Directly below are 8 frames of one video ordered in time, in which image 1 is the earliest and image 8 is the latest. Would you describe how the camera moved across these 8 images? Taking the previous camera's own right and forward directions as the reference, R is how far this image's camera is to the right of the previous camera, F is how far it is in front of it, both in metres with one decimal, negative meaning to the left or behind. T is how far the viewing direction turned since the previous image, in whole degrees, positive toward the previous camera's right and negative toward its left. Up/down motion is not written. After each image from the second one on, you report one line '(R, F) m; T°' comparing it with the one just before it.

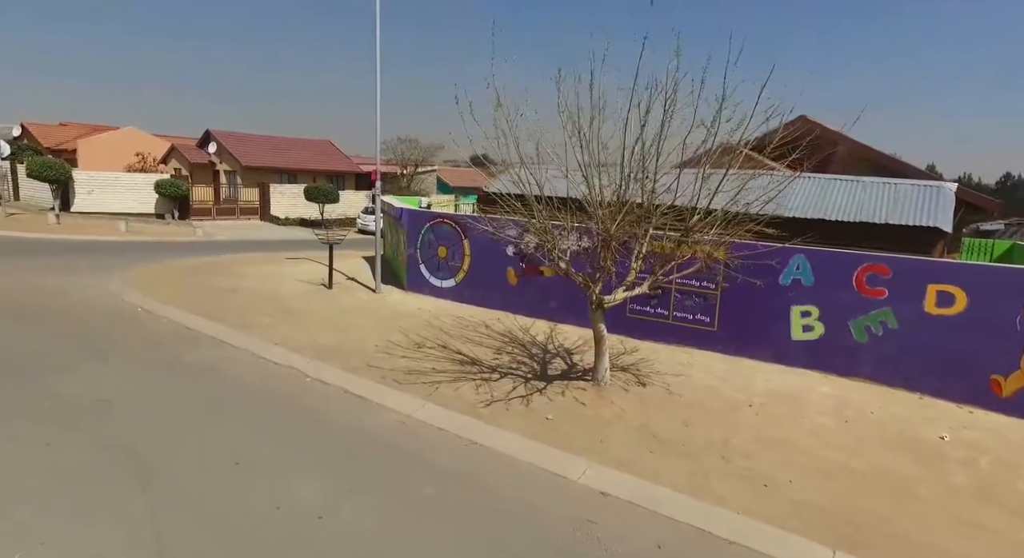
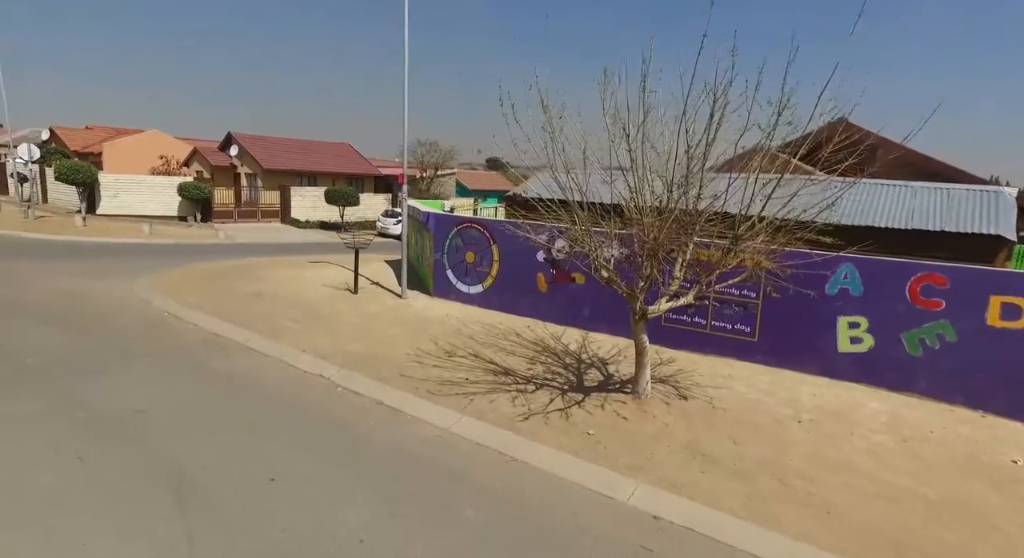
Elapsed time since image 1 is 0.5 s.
(-0.3, +0.2) m; -1°
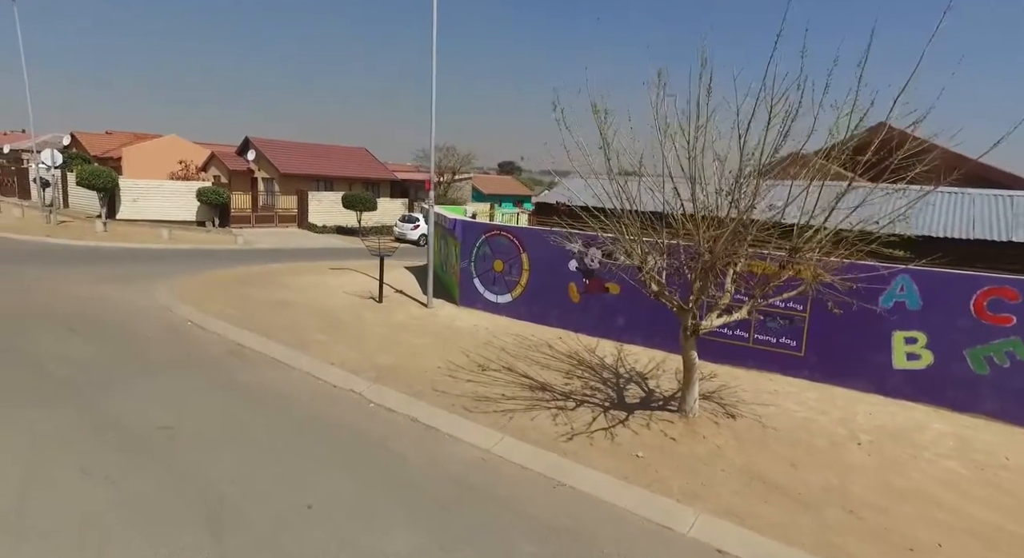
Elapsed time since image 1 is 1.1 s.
(-0.4, +0.3) m; -1°
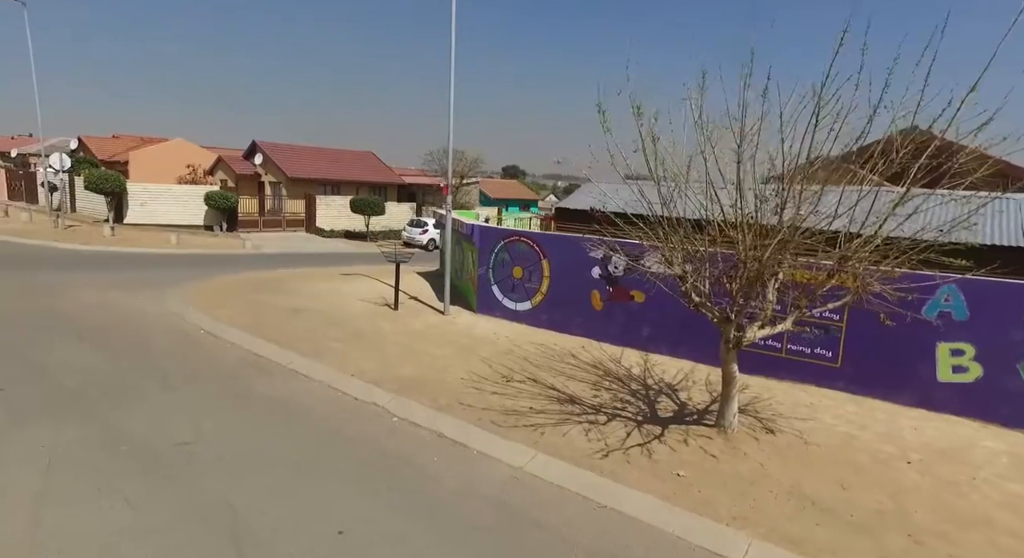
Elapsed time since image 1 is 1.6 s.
(-0.3, +0.3) m; 0°
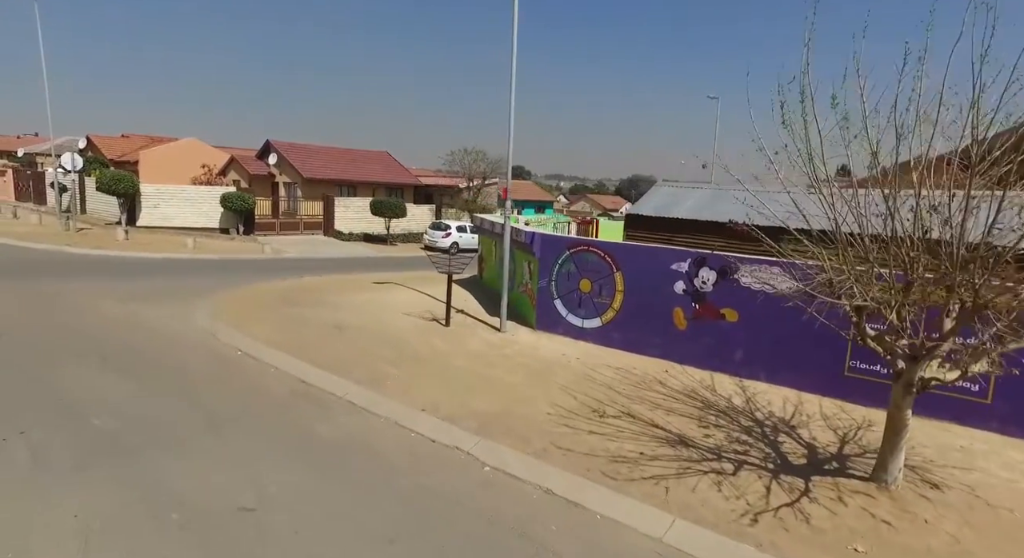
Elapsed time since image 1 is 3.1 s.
(-1.2, +1.1) m; 0°
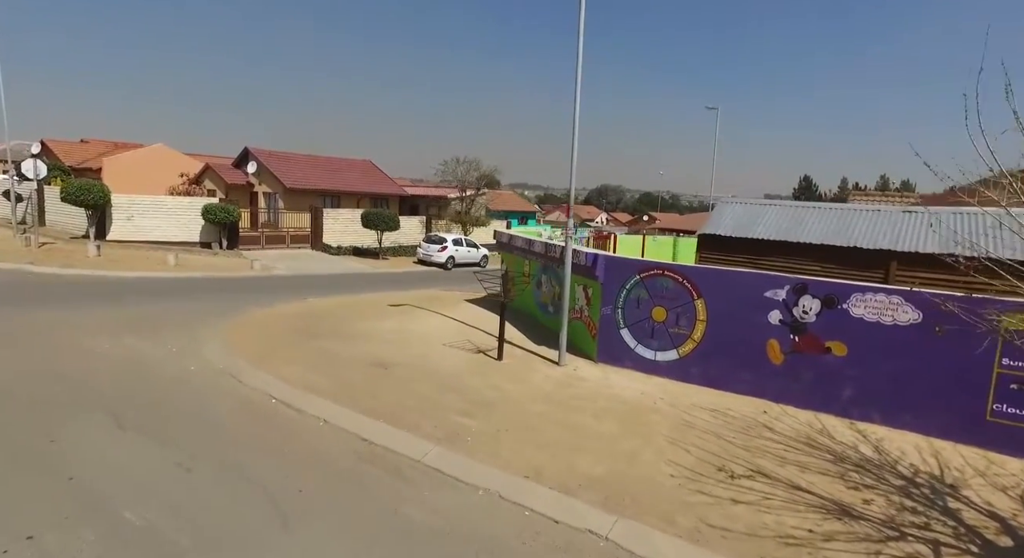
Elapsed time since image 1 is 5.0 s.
(-1.6, +1.3) m; +3°
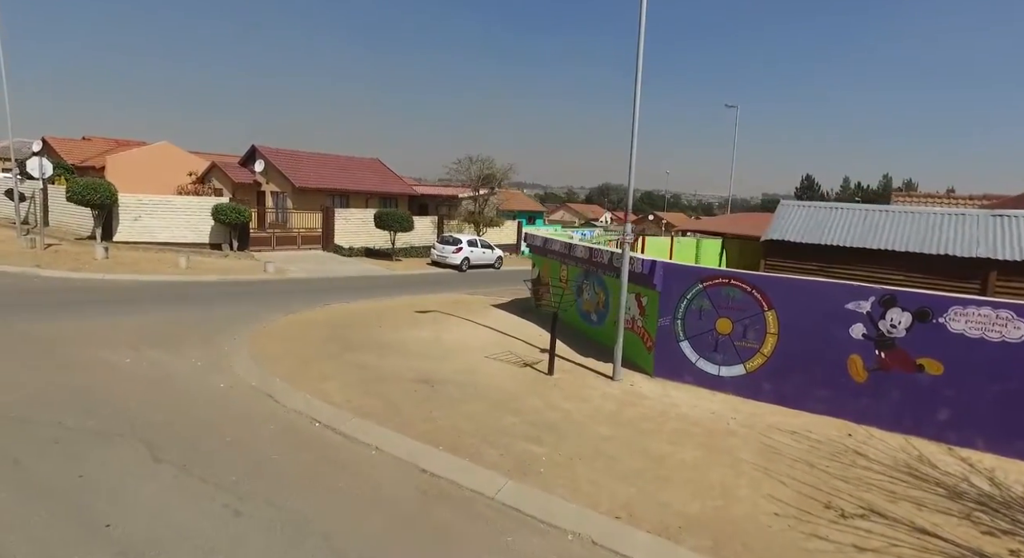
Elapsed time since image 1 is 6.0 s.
(-0.9, +0.7) m; 0°
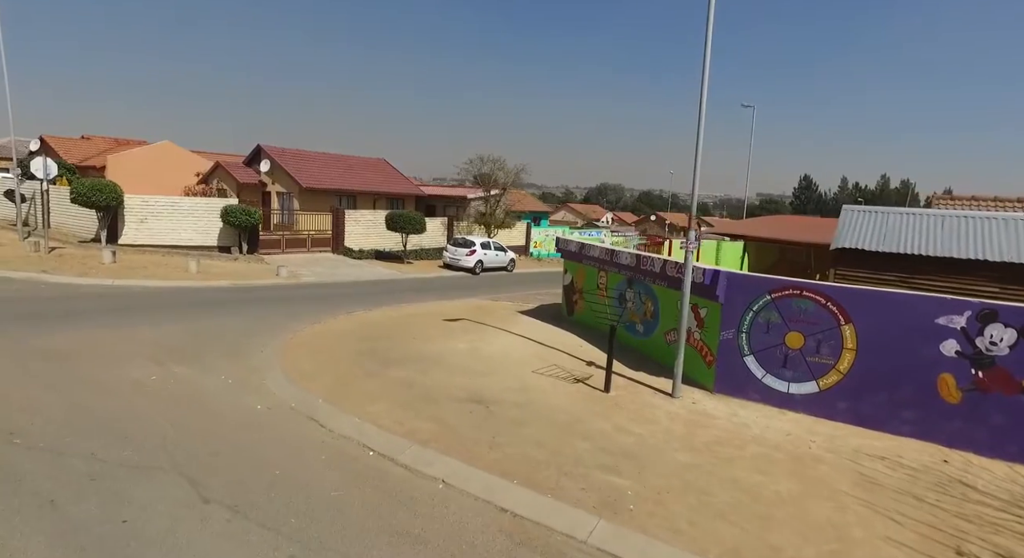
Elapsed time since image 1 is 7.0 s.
(-0.9, +0.7) m; 0°
